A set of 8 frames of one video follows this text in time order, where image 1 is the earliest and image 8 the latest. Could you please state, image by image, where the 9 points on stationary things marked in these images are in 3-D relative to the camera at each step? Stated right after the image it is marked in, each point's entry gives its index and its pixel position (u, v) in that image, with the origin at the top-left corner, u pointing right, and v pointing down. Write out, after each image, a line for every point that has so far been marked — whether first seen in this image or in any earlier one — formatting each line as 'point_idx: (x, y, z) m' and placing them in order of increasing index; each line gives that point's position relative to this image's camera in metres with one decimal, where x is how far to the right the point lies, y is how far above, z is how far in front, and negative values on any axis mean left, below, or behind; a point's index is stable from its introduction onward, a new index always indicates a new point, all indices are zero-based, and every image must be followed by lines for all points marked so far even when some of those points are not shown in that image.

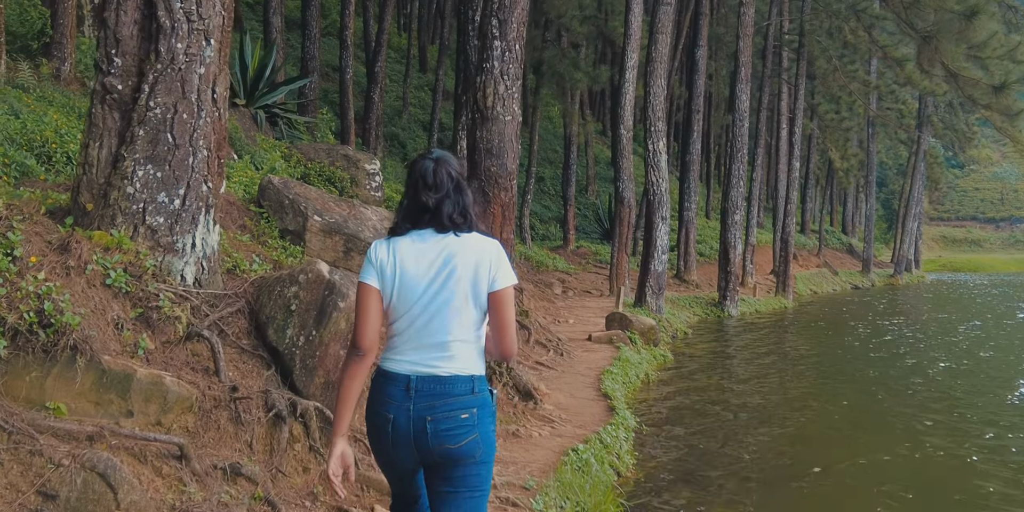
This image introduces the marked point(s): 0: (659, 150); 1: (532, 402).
0: (+3.0, +2.1, +14.9) m
1: (+0.2, -1.3, +6.4) m
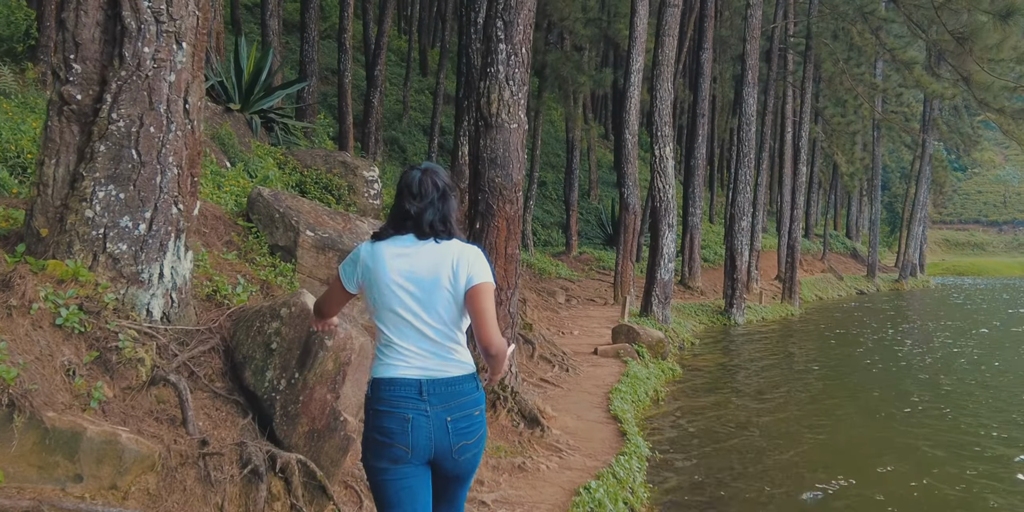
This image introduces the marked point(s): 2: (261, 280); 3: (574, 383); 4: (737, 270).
0: (+3.0, +2.0, +14.5) m
1: (+0.2, -1.4, +6.0) m
2: (-1.8, -0.2, +5.2) m
3: (+0.7, -1.5, +8.8) m
4: (+5.4, -0.3, +18.0) m
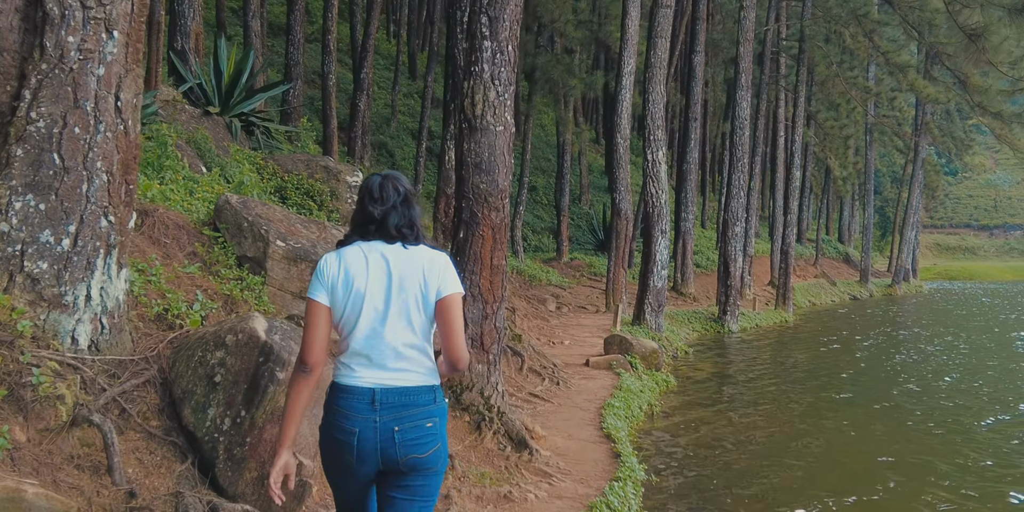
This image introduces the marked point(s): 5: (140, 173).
0: (+2.8, +1.8, +14.2) m
1: (+0.1, -1.5, +5.6) m
2: (-1.9, -0.3, +4.8) m
3: (+0.6, -1.6, +8.4) m
4: (+5.2, -0.5, +17.6) m
5: (-3.9, +0.9, +7.8) m
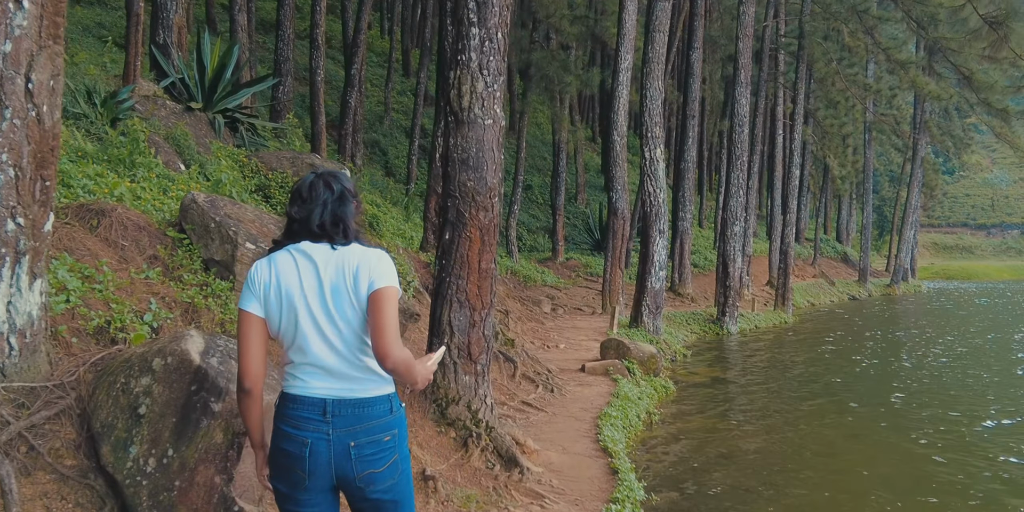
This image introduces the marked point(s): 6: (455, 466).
0: (+2.7, +1.8, +13.8) m
1: (0.0, -1.5, +5.2) m
2: (-1.9, -0.3, +4.4) m
3: (+0.5, -1.6, +8.0) m
4: (+5.1, -0.5, +17.3) m
5: (-4.0, +0.9, +7.4) m
6: (-0.4, -1.4, +5.0) m
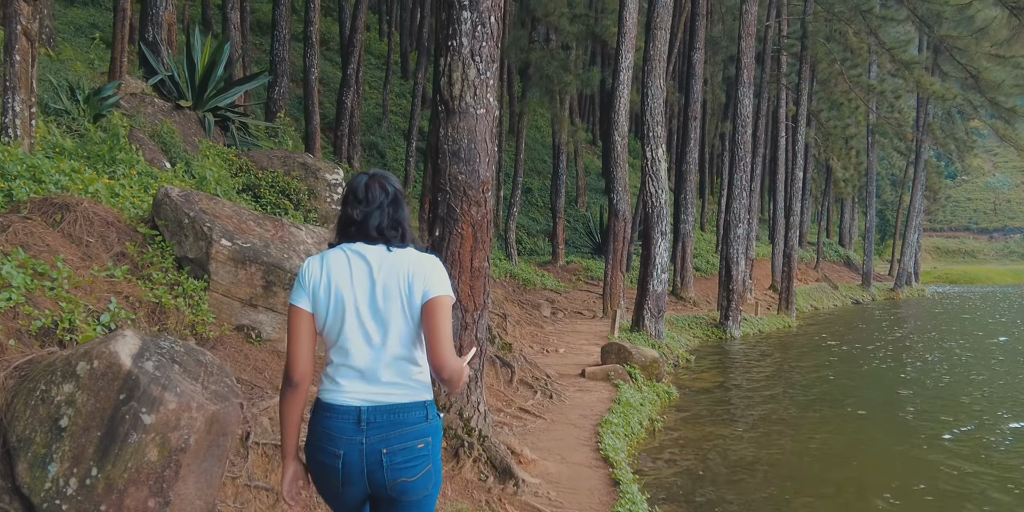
0: (+2.7, +1.8, +13.5) m
1: (0.0, -1.5, +4.9) m
2: (-2.0, -0.3, +4.1) m
3: (+0.5, -1.6, +7.7) m
4: (+5.0, -0.5, +16.9) m
5: (-4.0, +0.9, +7.1) m
6: (-0.4, -1.4, +4.7) m
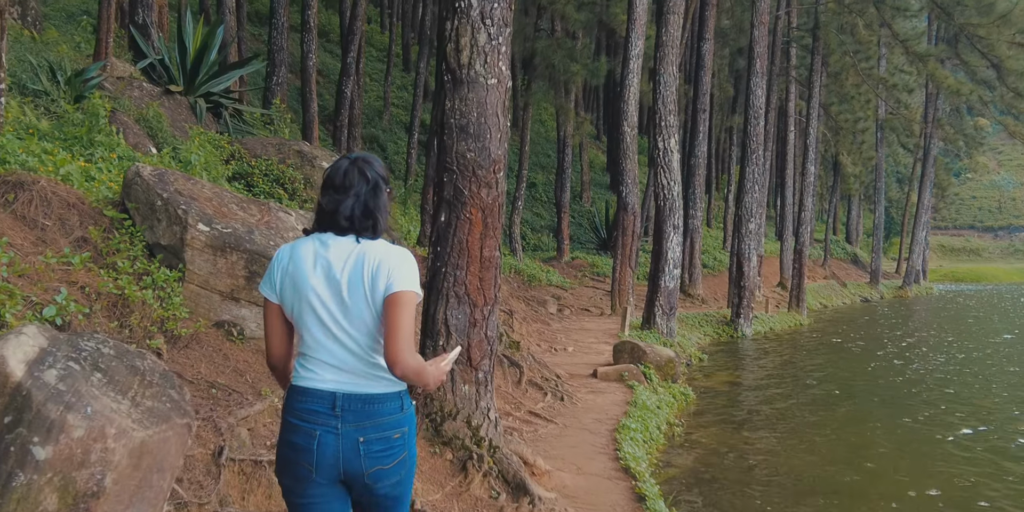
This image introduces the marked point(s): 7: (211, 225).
0: (+2.8, +1.9, +13.0) m
1: (+0.1, -1.4, +4.3) m
2: (-1.9, -0.2, +3.6) m
3: (+0.6, -1.5, +7.1) m
4: (+5.1, -0.5, +16.4) m
5: (-3.9, +0.9, +6.5) m
6: (-0.3, -1.3, +4.2) m
7: (-1.7, +0.2, +4.2) m
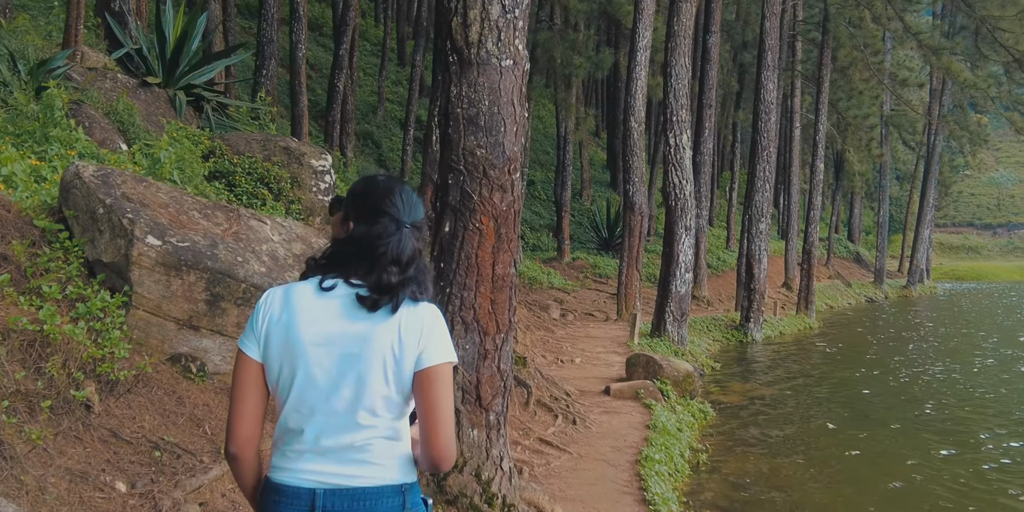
0: (+2.8, +1.8, +12.2) m
1: (+0.2, -1.5, +3.6) m
2: (-1.8, -0.3, +2.8) m
3: (+0.6, -1.6, +6.4) m
4: (+5.2, -0.5, +15.7) m
5: (-3.9, +0.9, +5.8) m
6: (-0.2, -1.4, +3.4) m
7: (-1.6, +0.1, +3.4) m
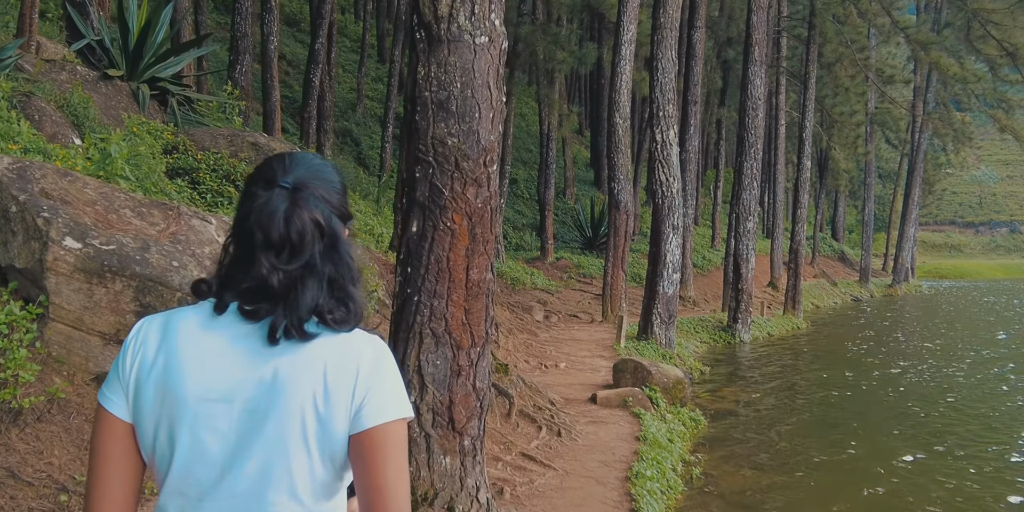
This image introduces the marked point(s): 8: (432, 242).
0: (+2.5, +1.8, +11.9) m
1: (+0.1, -1.5, +3.2) m
2: (-1.9, -0.3, +2.4) m
3: (+0.5, -1.6, +6.0) m
4: (+4.8, -0.5, +15.4) m
5: (-4.0, +0.8, +5.3) m
6: (-0.3, -1.4, +3.0) m
7: (-1.7, +0.1, +3.0) m
8: (-0.4, +0.1, +3.3) m
